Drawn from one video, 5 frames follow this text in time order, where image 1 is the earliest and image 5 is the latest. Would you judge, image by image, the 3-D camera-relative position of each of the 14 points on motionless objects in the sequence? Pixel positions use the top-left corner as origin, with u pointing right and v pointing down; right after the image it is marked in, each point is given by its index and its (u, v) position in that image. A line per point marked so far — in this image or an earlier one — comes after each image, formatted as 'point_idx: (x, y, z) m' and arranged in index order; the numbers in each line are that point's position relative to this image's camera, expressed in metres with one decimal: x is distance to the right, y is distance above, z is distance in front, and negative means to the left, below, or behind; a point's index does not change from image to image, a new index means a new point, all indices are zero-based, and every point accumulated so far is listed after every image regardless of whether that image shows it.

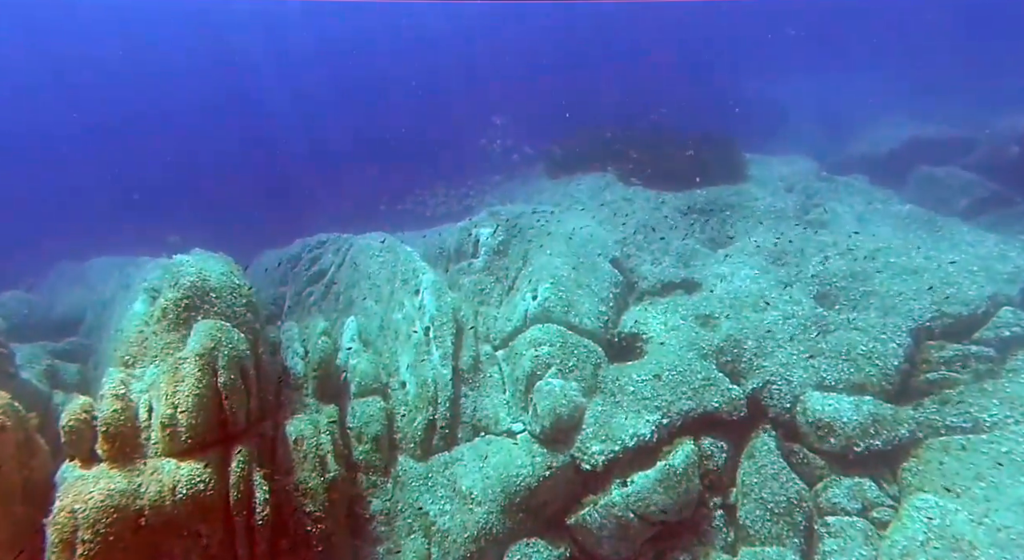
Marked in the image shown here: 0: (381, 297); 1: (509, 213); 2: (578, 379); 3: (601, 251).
0: (-2.2, -0.3, +9.6) m
1: (-0.1, +1.4, +11.6) m
2: (+0.9, -1.4, +7.7) m
3: (+1.6, +0.5, +10.4) m
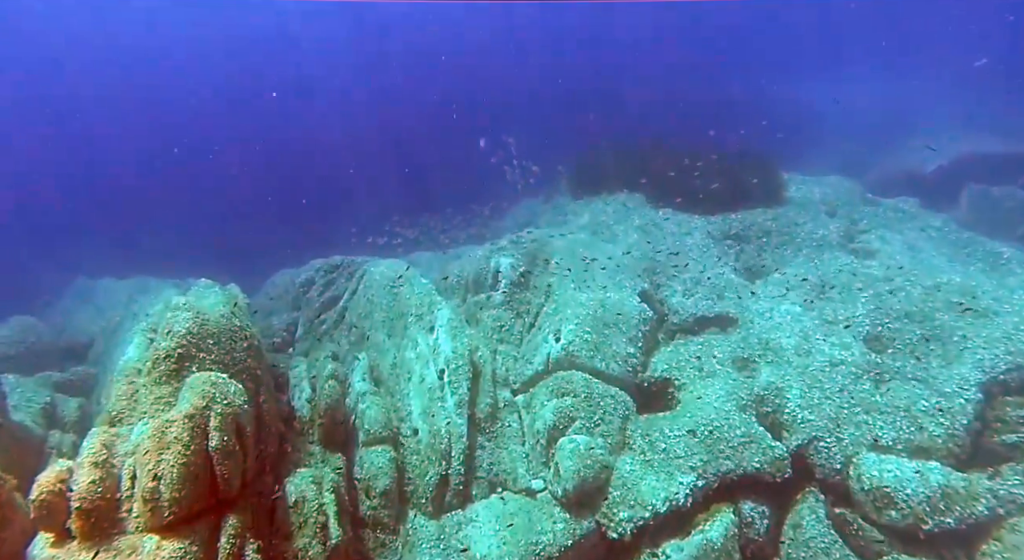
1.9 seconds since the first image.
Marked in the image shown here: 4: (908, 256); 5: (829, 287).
0: (-1.8, -0.8, +9.0) m
1: (+0.4, +0.8, +11.0) m
2: (+1.1, -1.9, +7.1) m
3: (+2.0, 0.0, +9.7) m
4: (+6.9, +0.4, +10.1) m
5: (+5.2, -0.1, +9.5) m
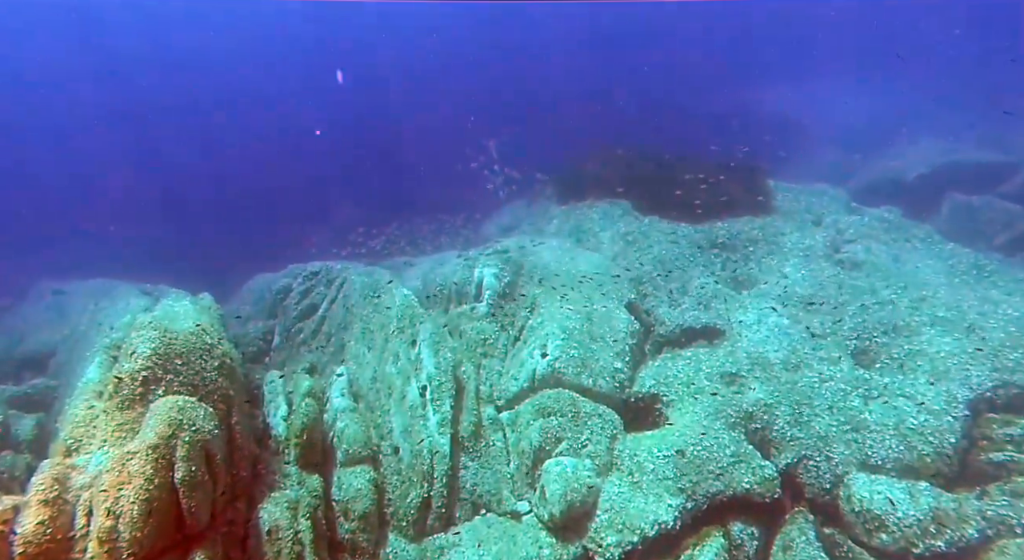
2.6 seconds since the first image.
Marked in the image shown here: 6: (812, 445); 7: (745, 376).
0: (-2.1, -1.0, +8.7) m
1: (+0.1, +0.7, +10.8) m
2: (+1.0, -2.1, +6.9) m
3: (+1.7, -0.2, +9.5) m
4: (+6.7, +0.2, +10.1) m
5: (+4.9, -0.3, +9.4) m
6: (+3.7, -2.0, +7.0) m
7: (+3.2, -1.3, +8.0) m
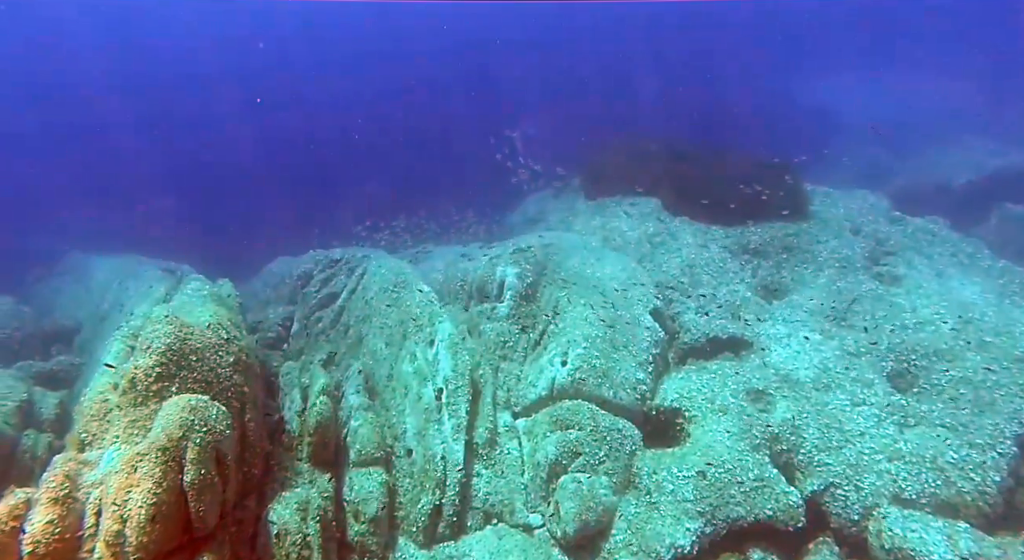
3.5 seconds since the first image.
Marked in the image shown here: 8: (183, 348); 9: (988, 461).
0: (-1.8, -0.9, +8.6) m
1: (+0.5, +0.7, +10.5) m
2: (+1.1, -2.2, +6.7) m
3: (+2.1, -0.3, +9.2) m
4: (+7.1, -0.1, +9.6) m
5: (+5.3, -0.5, +9.0) m
6: (+3.8, -2.3, +6.7) m
7: (+3.5, -1.5, +7.7) m
8: (-3.4, -0.7, +5.9) m
9: (+5.5, -2.1, +6.7) m
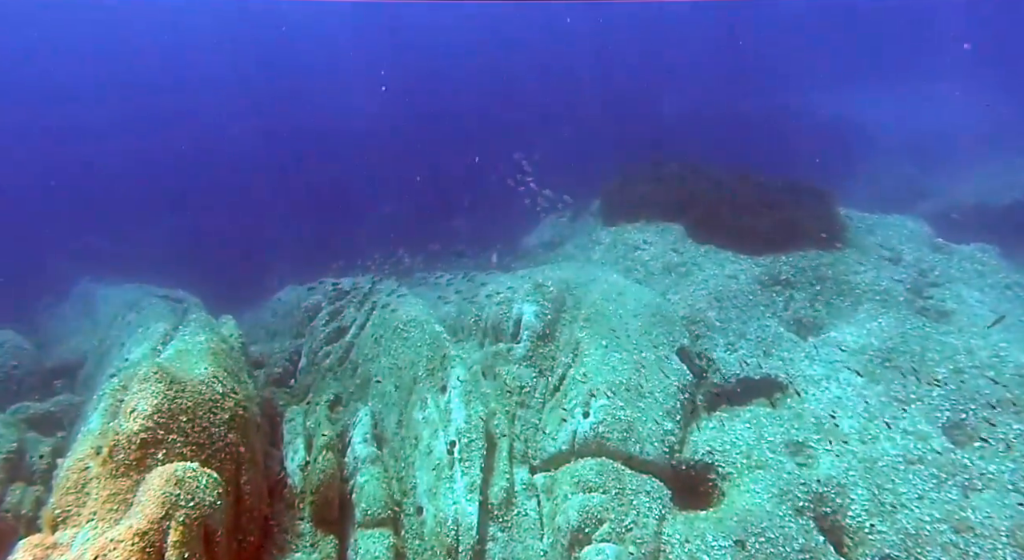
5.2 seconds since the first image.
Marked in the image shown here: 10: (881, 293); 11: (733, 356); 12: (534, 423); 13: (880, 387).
0: (-1.5, -1.5, +8.1) m
1: (+0.8, +0.1, +10.0) m
2: (+1.3, -2.7, +6.1) m
3: (+2.3, -0.9, +8.6) m
4: (+7.3, -0.6, +8.9) m
5: (+5.5, -1.1, +8.3) m
6: (+4.0, -2.8, +6.0) m
7: (+3.7, -2.1, +7.1) m
8: (-3.2, -1.2, +5.5) m
9: (+5.7, -2.6, +5.9) m
10: (+6.2, -0.2, +9.7) m
11: (+3.3, -1.2, +8.4) m
12: (+0.3, -1.8, +7.4) m
13: (+5.0, -1.5, +7.8) m
